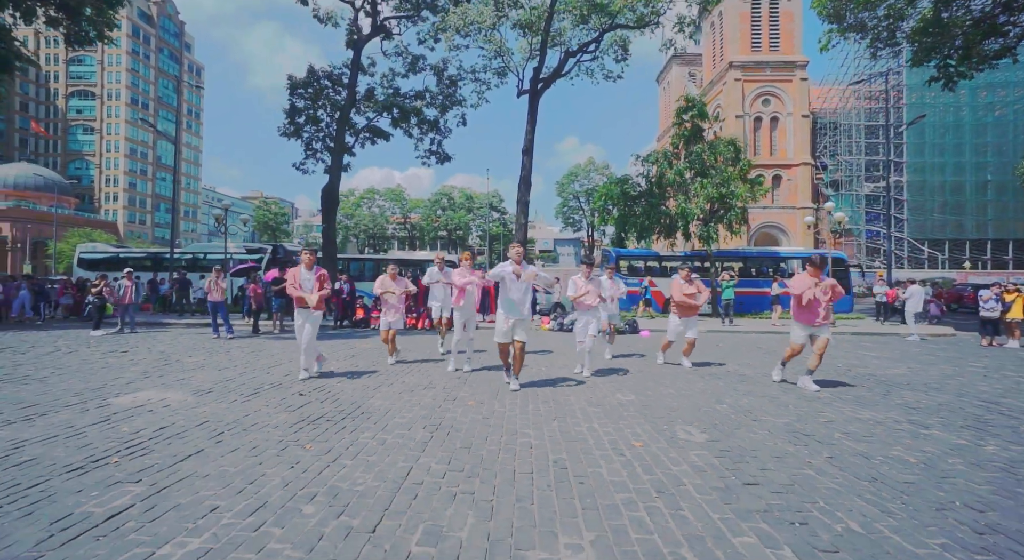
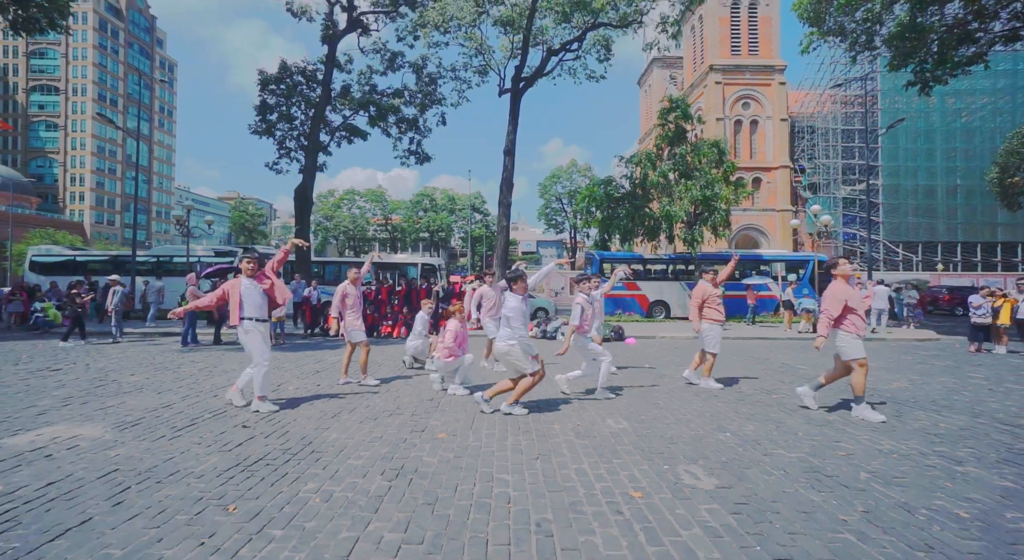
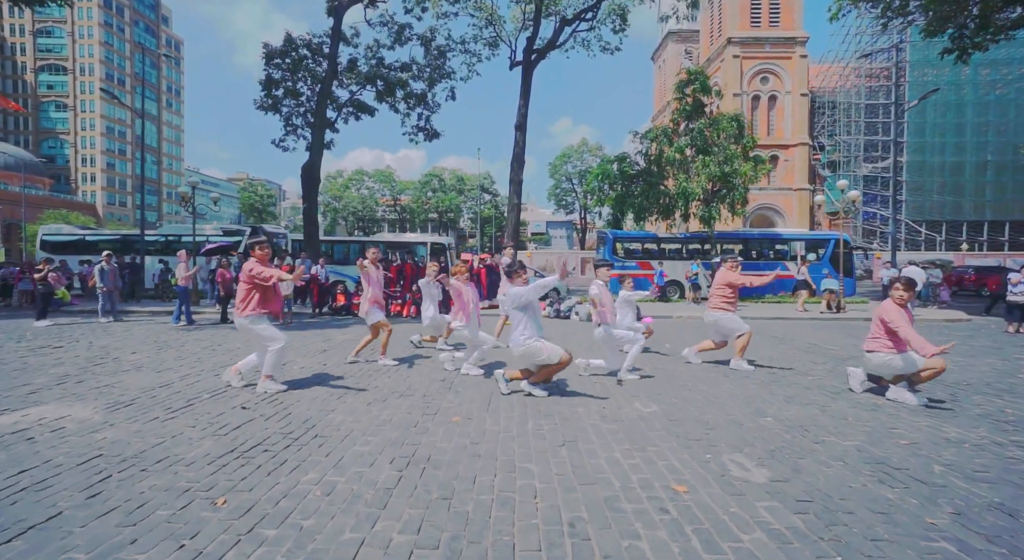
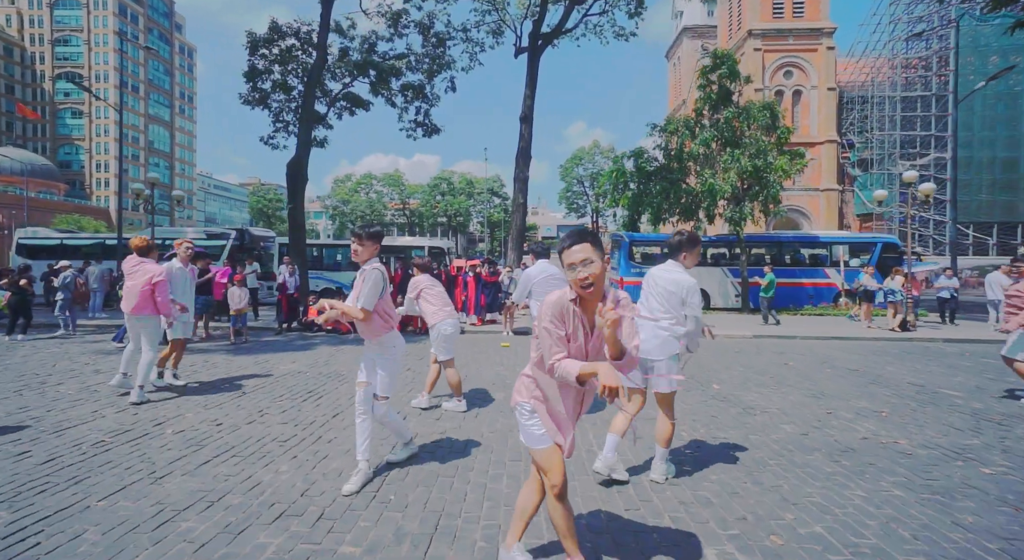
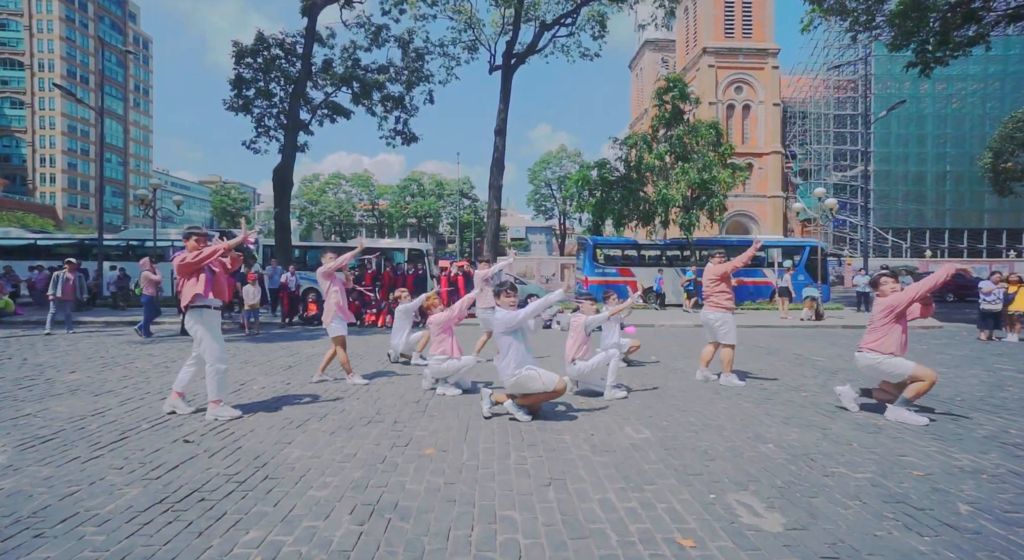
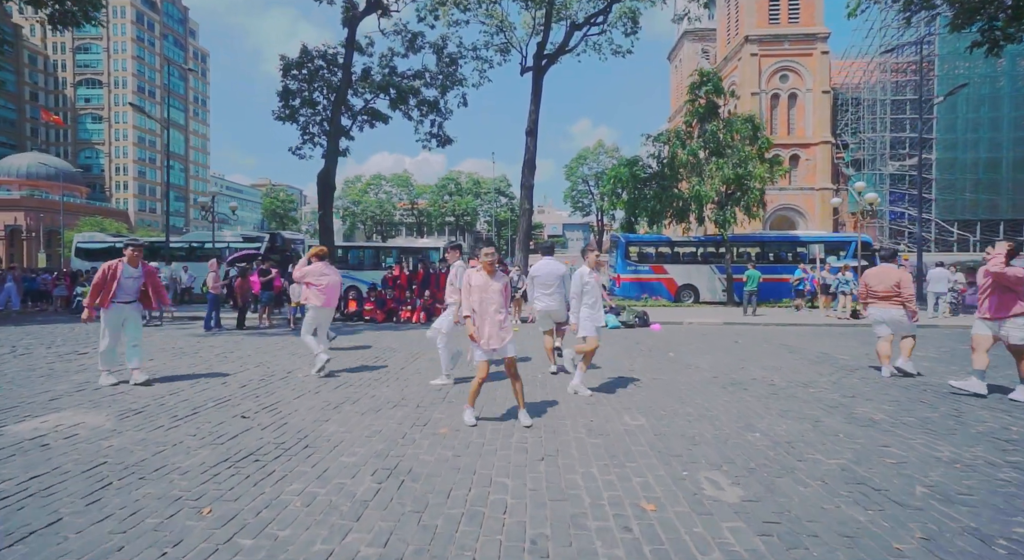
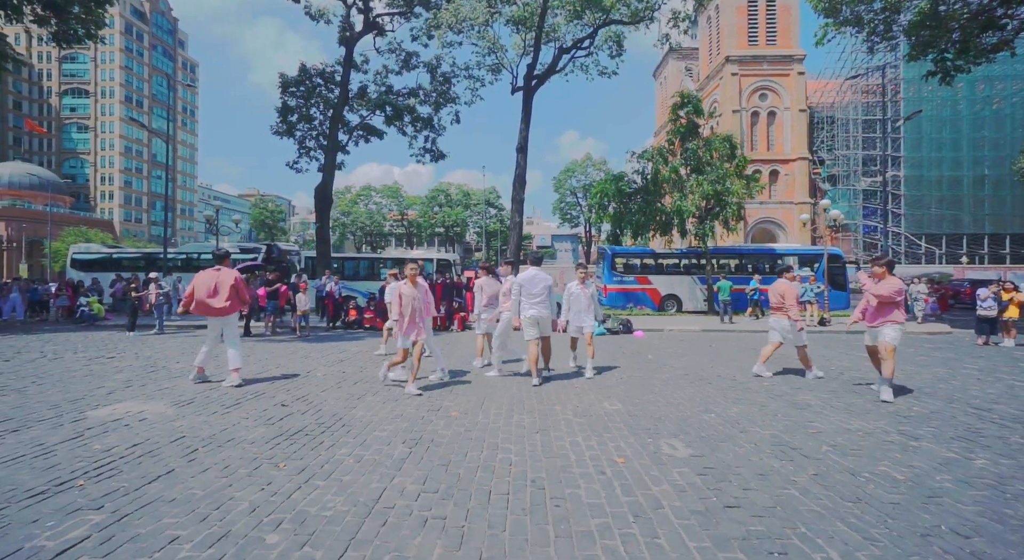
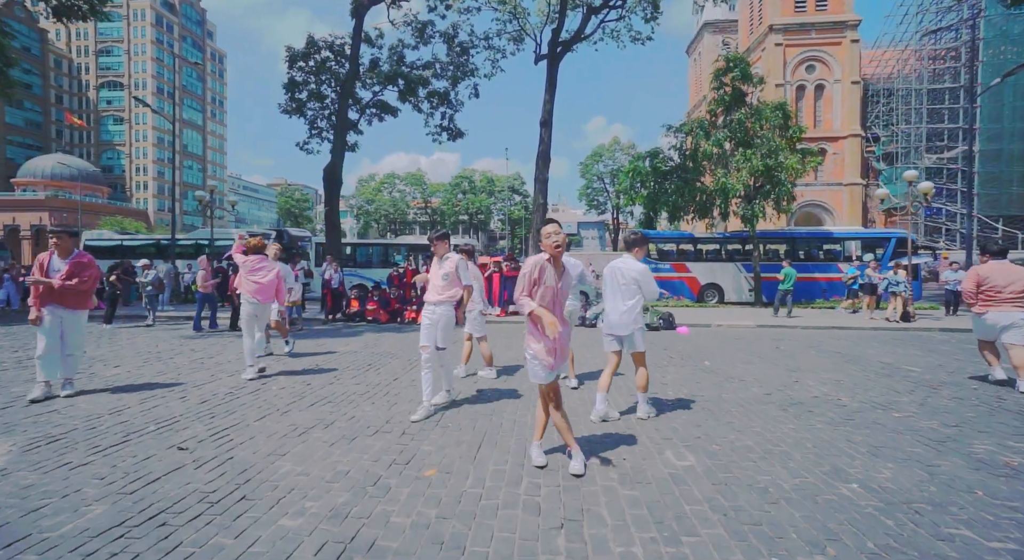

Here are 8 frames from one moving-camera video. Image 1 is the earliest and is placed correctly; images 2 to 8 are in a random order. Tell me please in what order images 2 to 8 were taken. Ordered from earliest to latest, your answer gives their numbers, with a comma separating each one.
3, 5, 2, 7, 6, 8, 4
